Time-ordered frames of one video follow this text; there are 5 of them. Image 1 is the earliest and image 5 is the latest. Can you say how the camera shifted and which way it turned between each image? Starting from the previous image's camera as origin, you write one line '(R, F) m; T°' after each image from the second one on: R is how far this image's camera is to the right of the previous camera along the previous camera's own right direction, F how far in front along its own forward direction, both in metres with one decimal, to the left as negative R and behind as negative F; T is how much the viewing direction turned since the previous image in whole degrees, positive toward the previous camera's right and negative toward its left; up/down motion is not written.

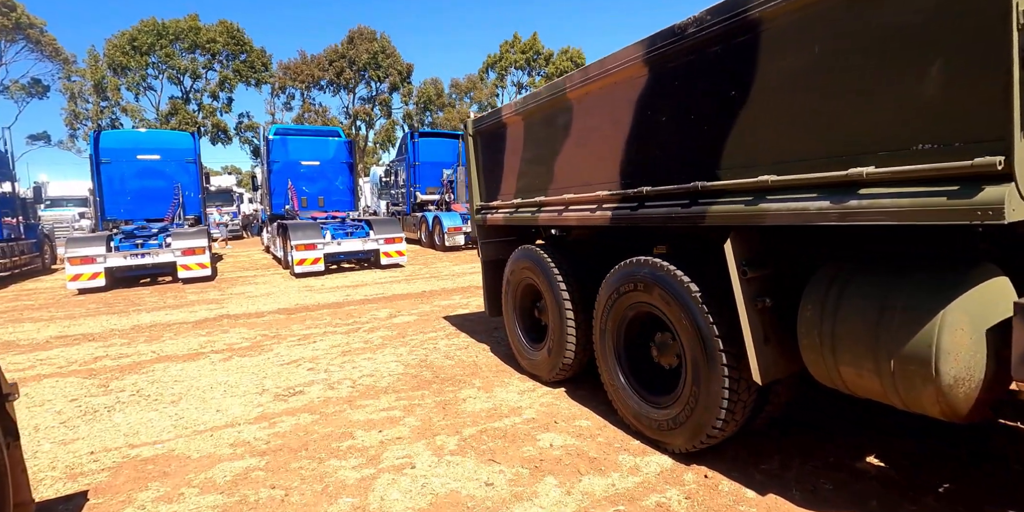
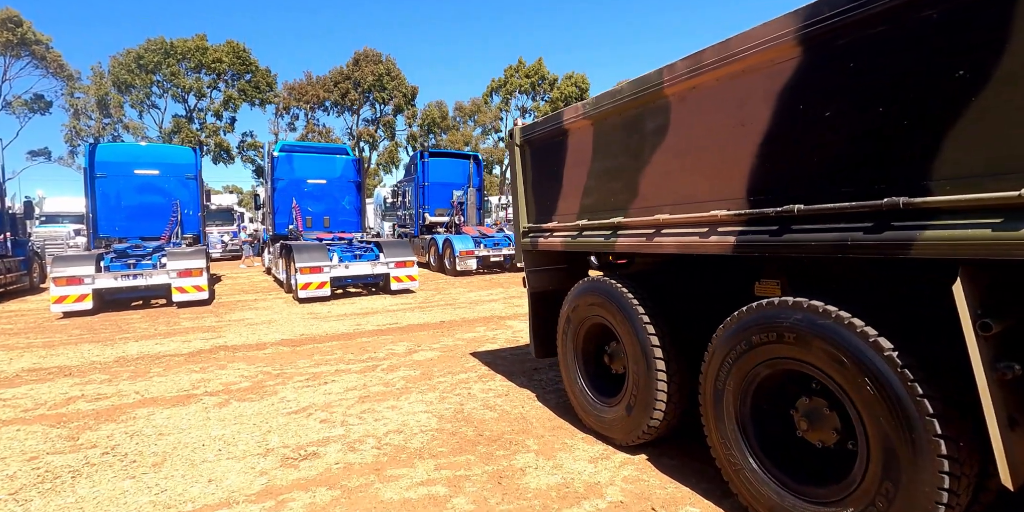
(-0.5, +0.9) m; 0°
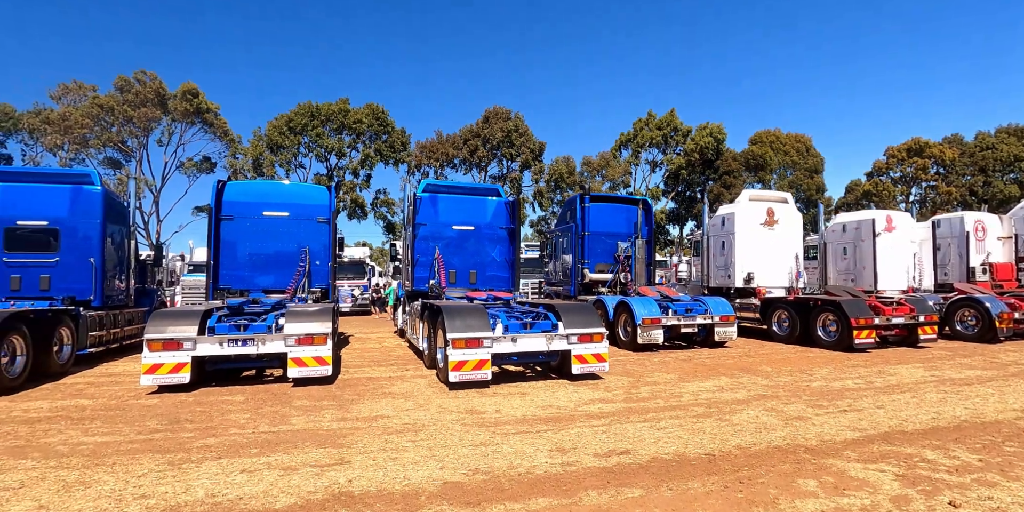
(-1.9, +3.4) m; -12°
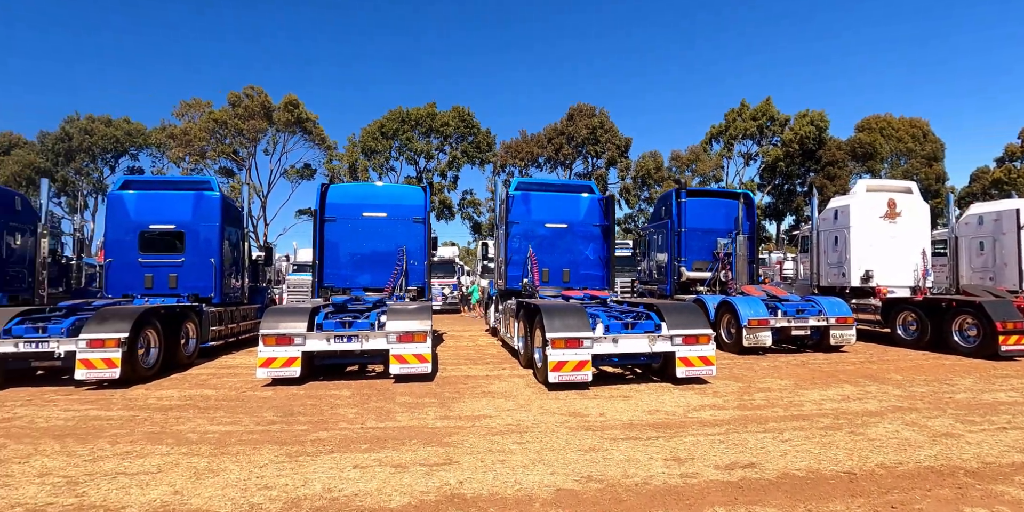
(-0.2, +0.2) m; -8°
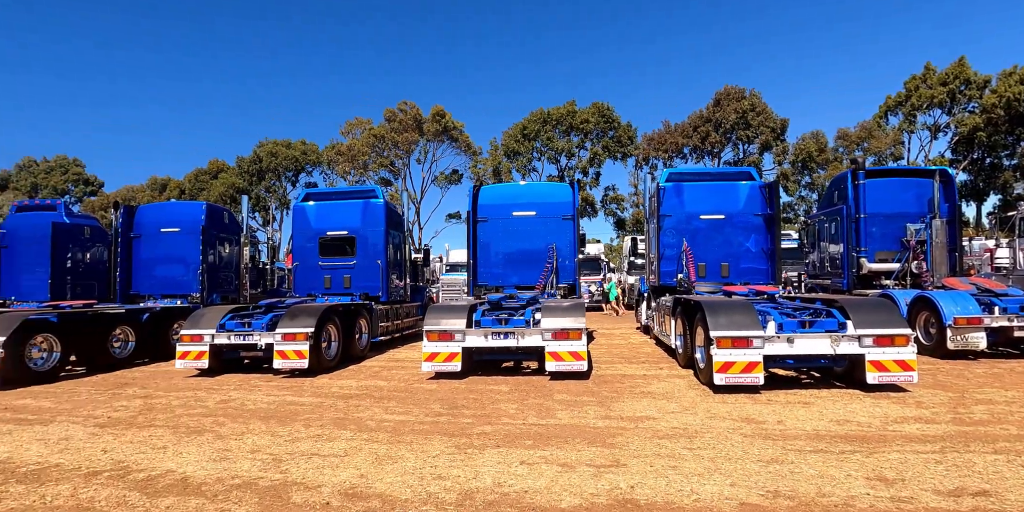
(-0.2, +0.1) m; -14°
